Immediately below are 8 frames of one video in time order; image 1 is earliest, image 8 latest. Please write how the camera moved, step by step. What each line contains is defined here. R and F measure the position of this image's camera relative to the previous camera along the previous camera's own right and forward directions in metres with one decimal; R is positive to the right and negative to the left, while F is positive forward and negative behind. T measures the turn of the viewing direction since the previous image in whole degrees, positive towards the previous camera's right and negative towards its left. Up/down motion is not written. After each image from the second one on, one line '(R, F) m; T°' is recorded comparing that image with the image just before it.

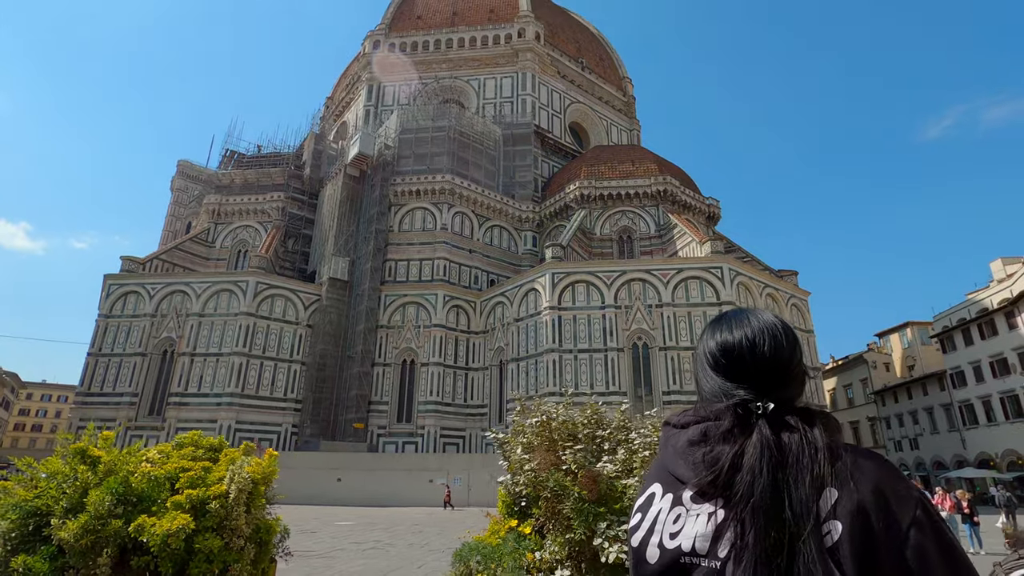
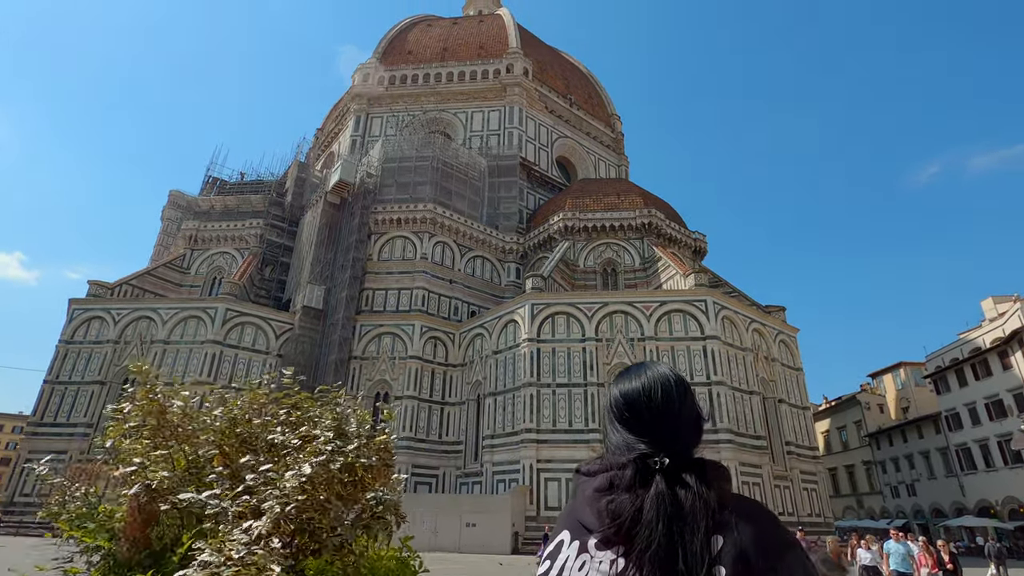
(+0.6, +0.7) m; 0°
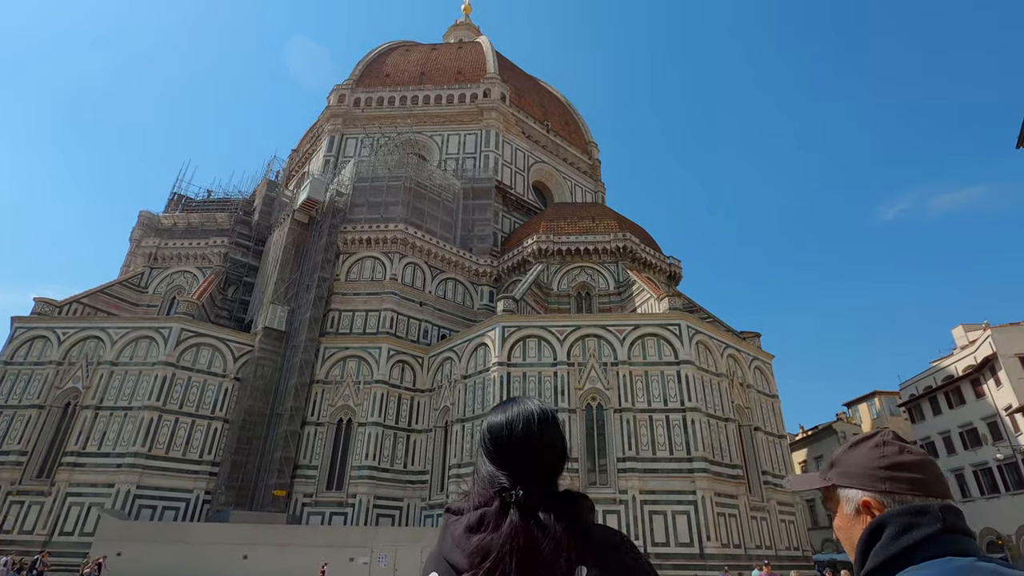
(+0.4, +0.6) m; +2°
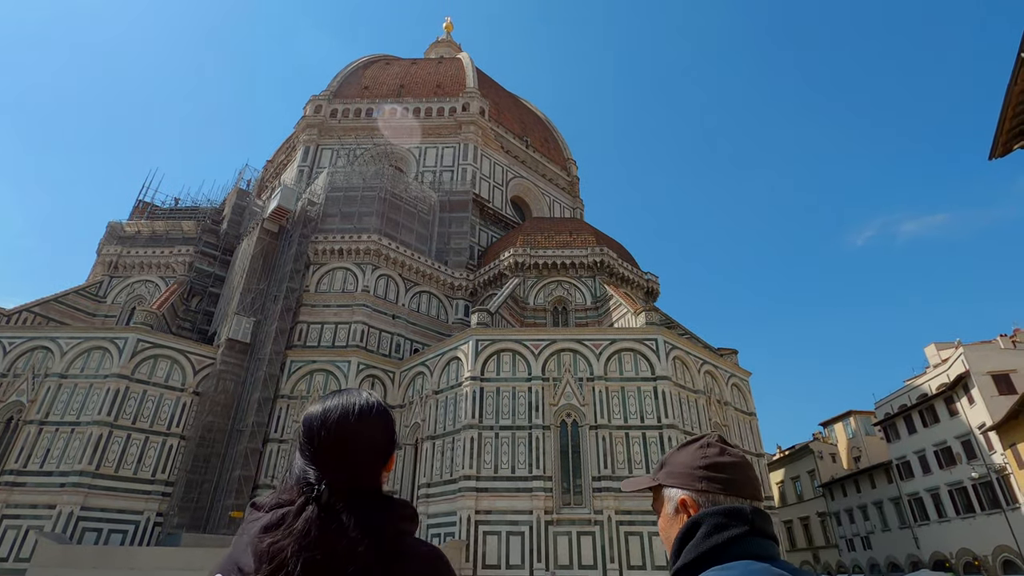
(+0.2, +0.5) m; +2°
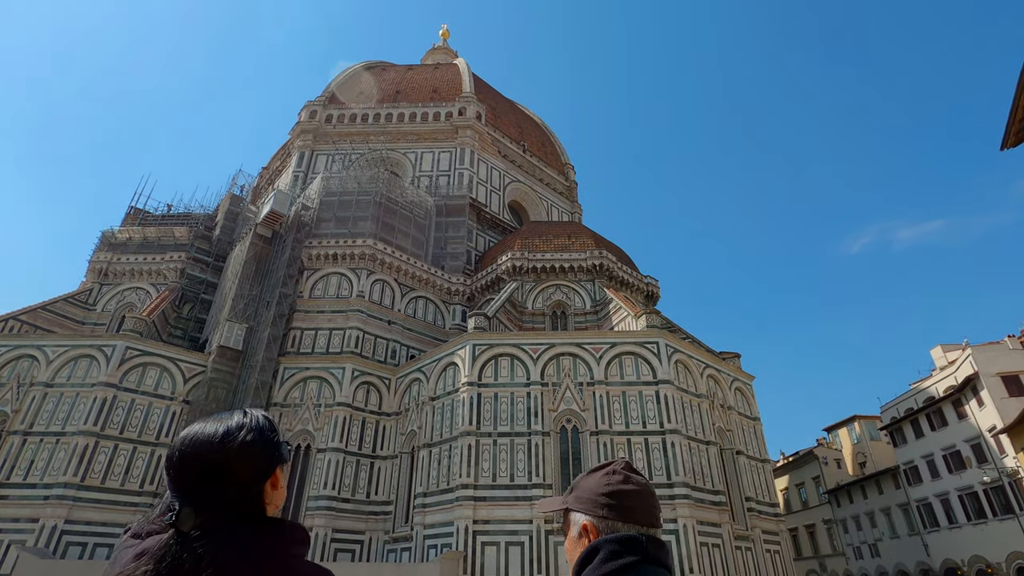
(+0.1, +0.4) m; 0°
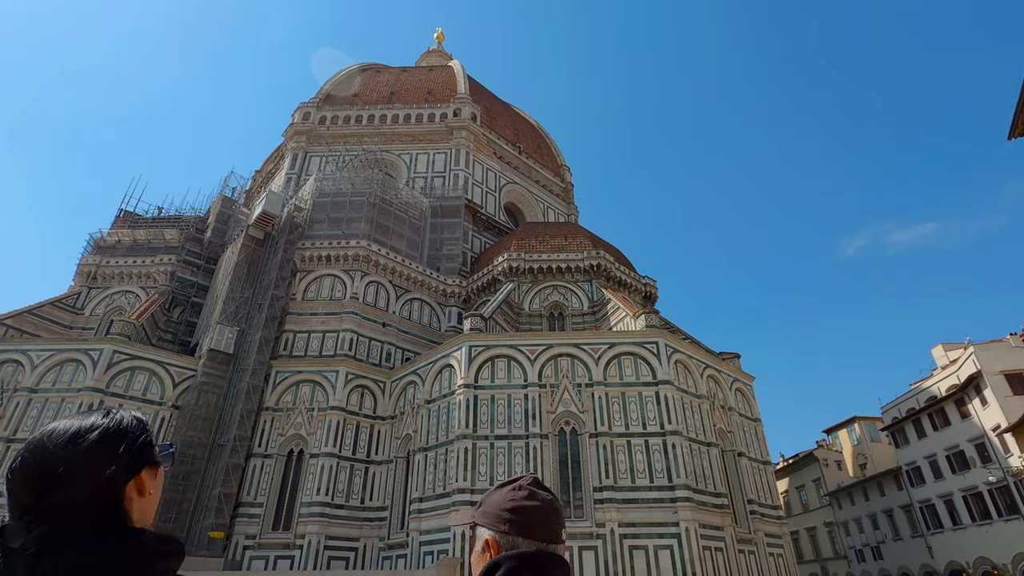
(0.0, +0.3) m; 0°
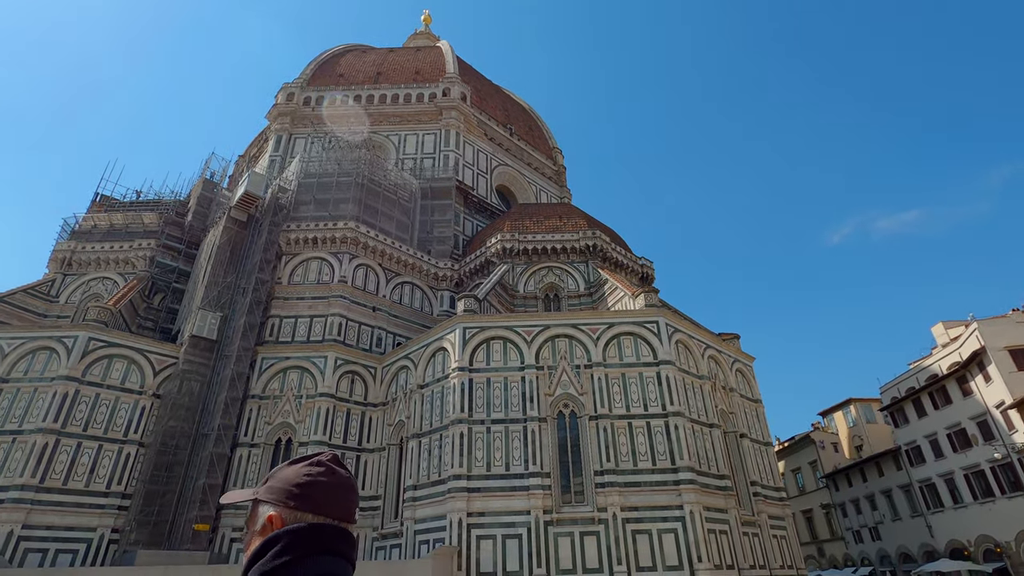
(-0.2, +0.7) m; +1°
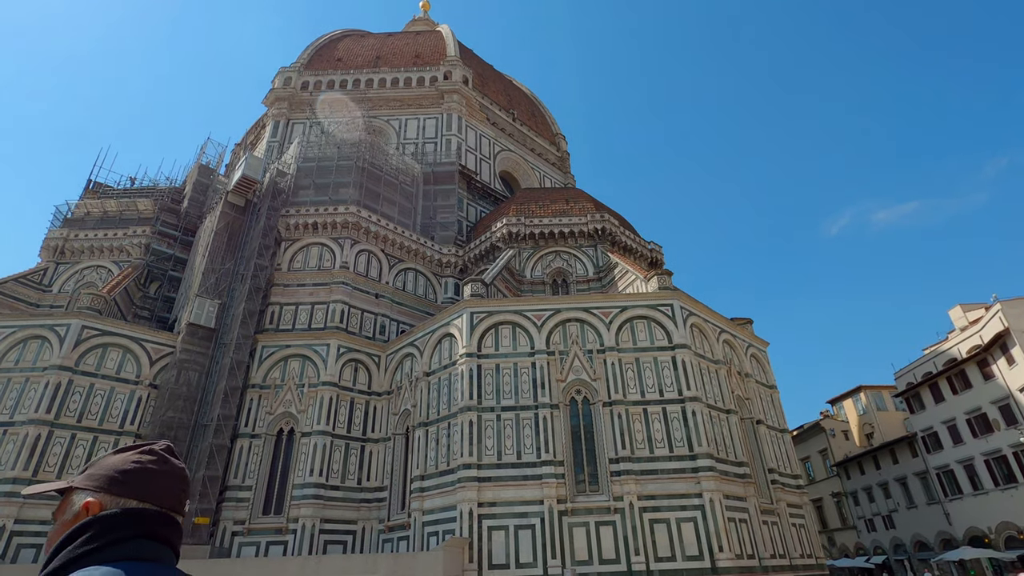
(-0.3, +0.6) m; 0°
